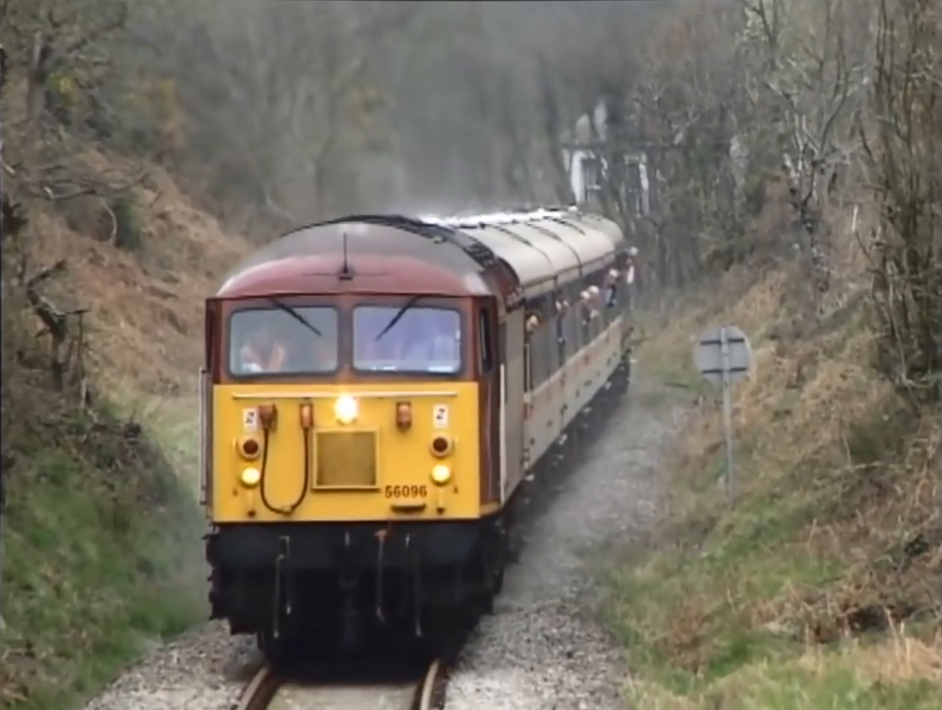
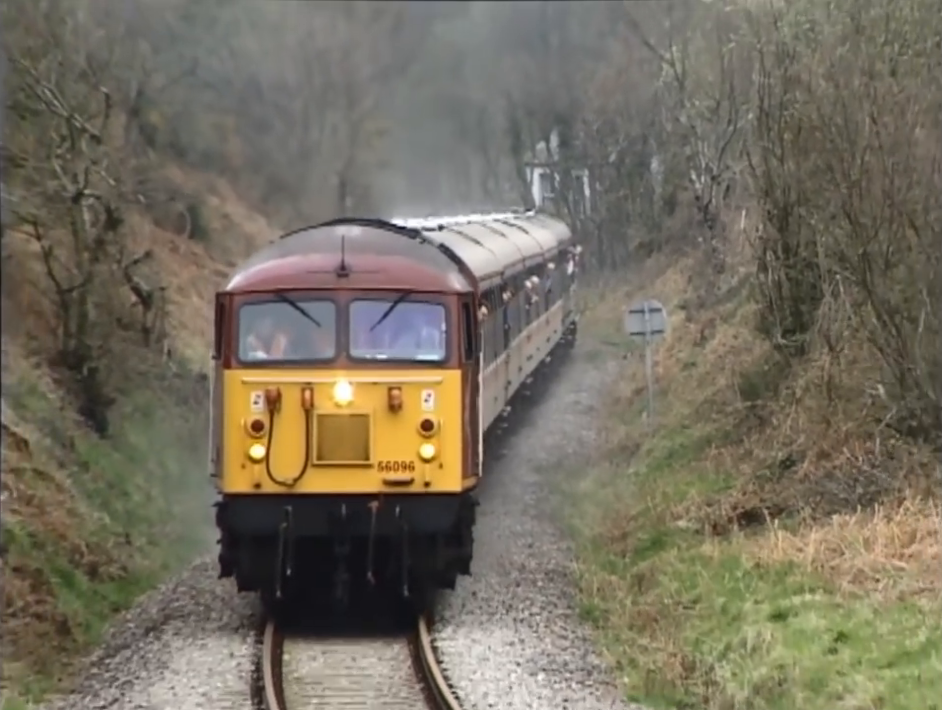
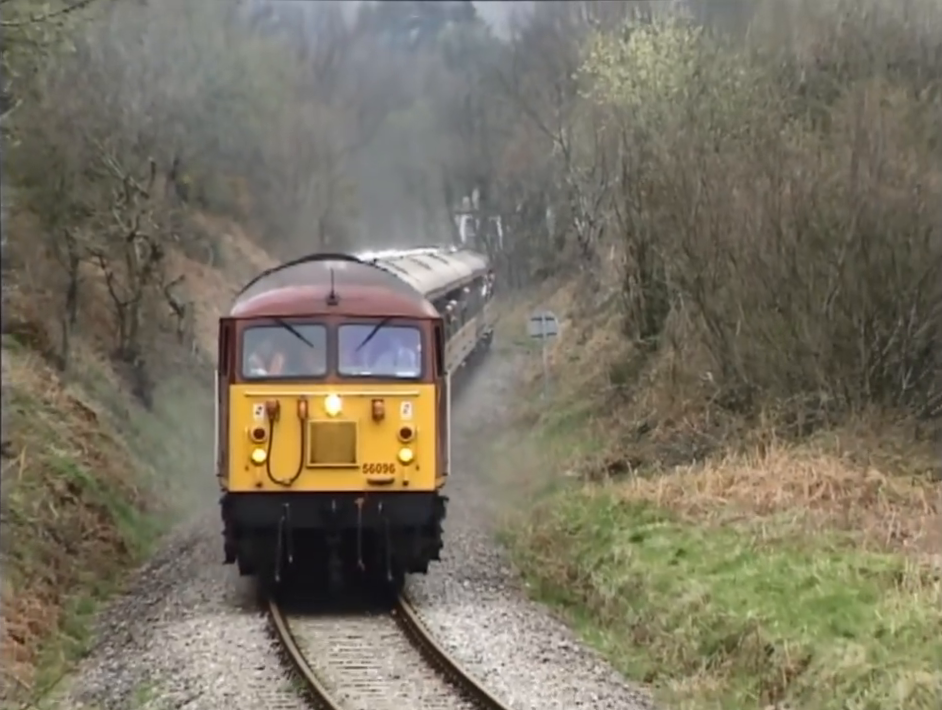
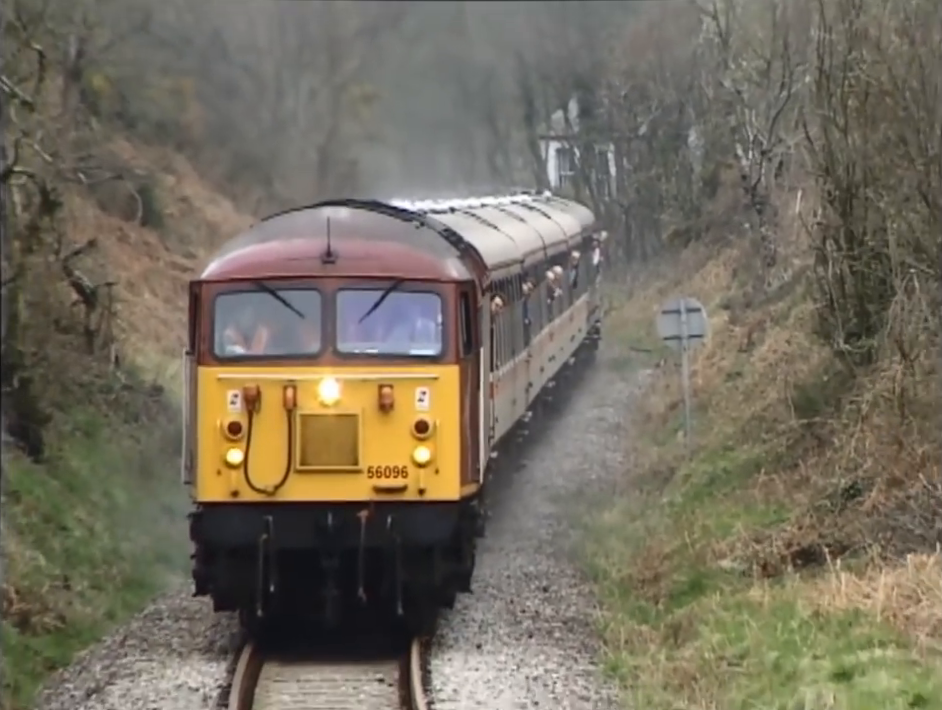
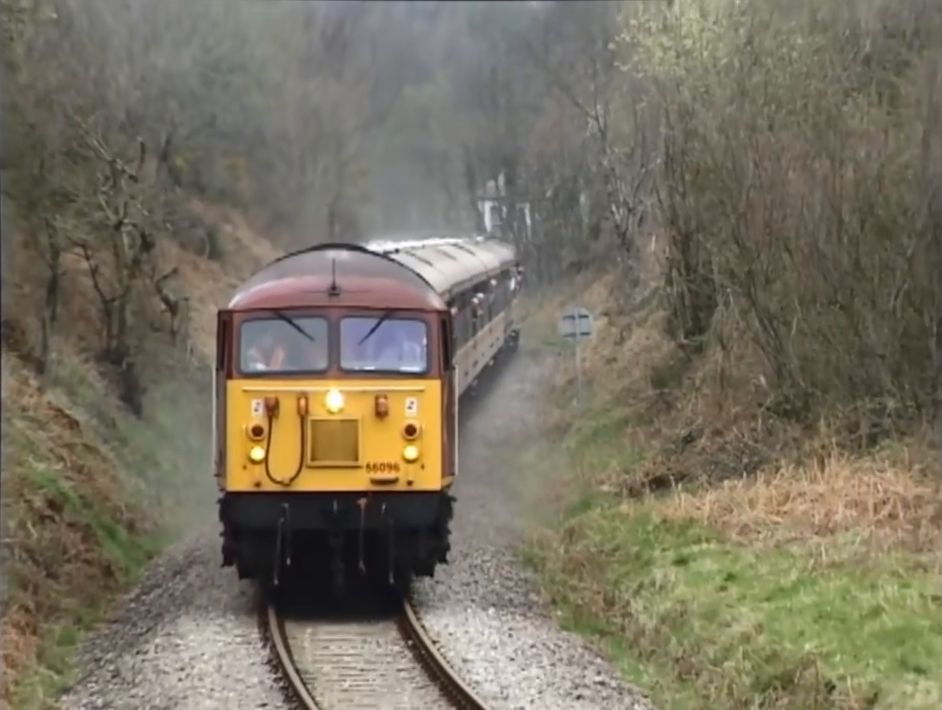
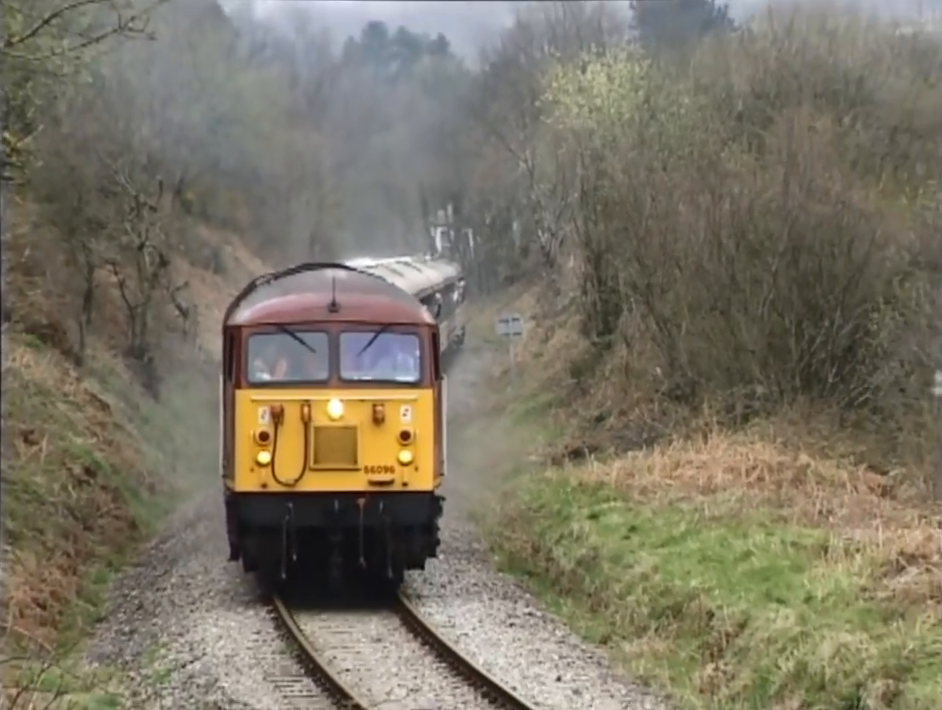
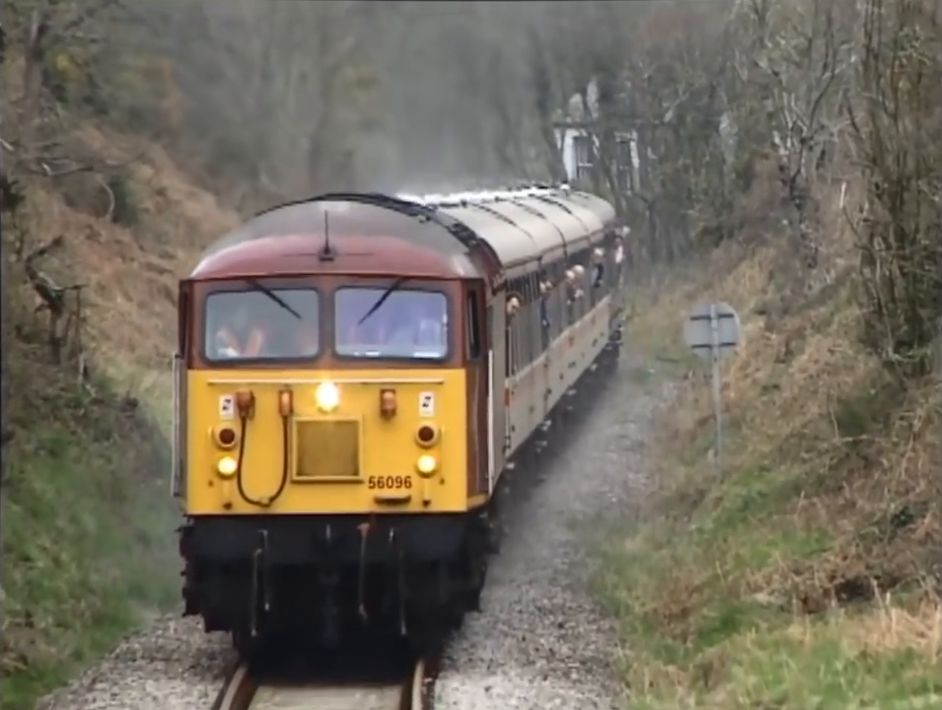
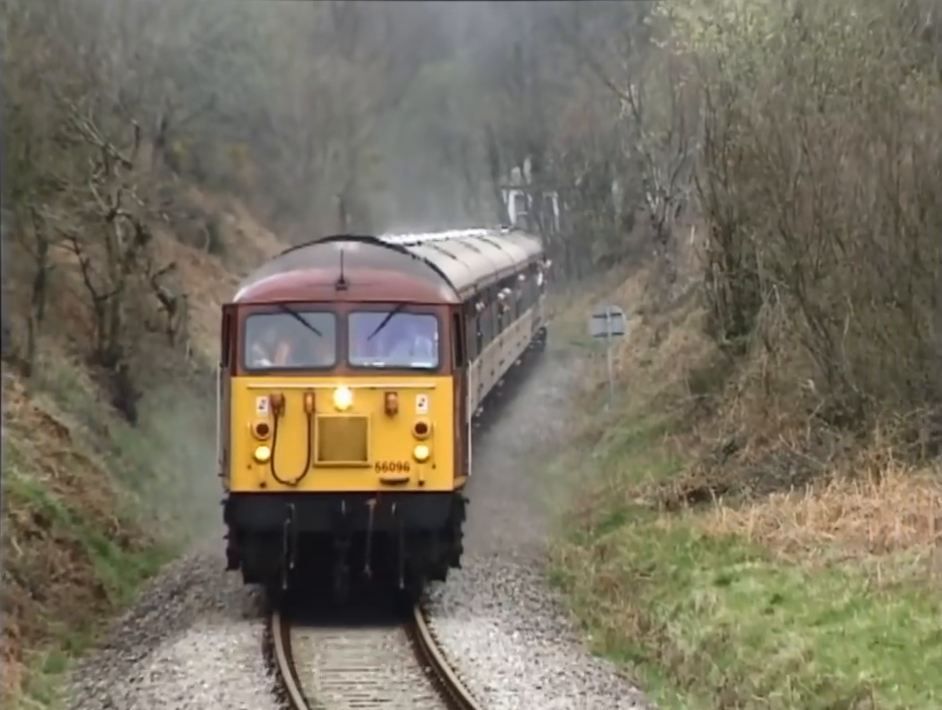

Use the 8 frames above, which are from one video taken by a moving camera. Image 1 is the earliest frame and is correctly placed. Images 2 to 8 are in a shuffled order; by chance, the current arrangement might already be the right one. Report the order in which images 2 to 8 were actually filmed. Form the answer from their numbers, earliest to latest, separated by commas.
7, 4, 2, 8, 5, 3, 6
